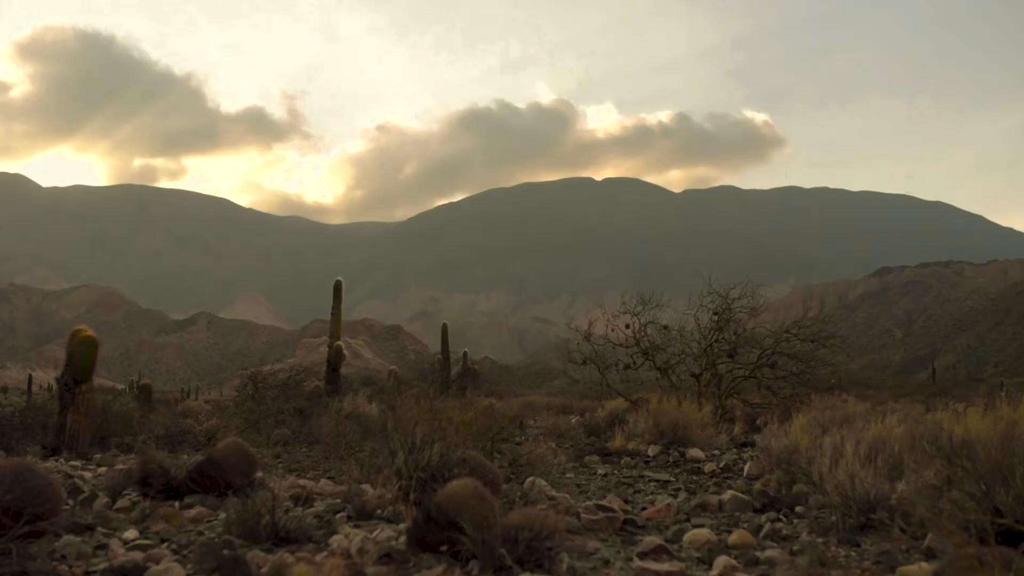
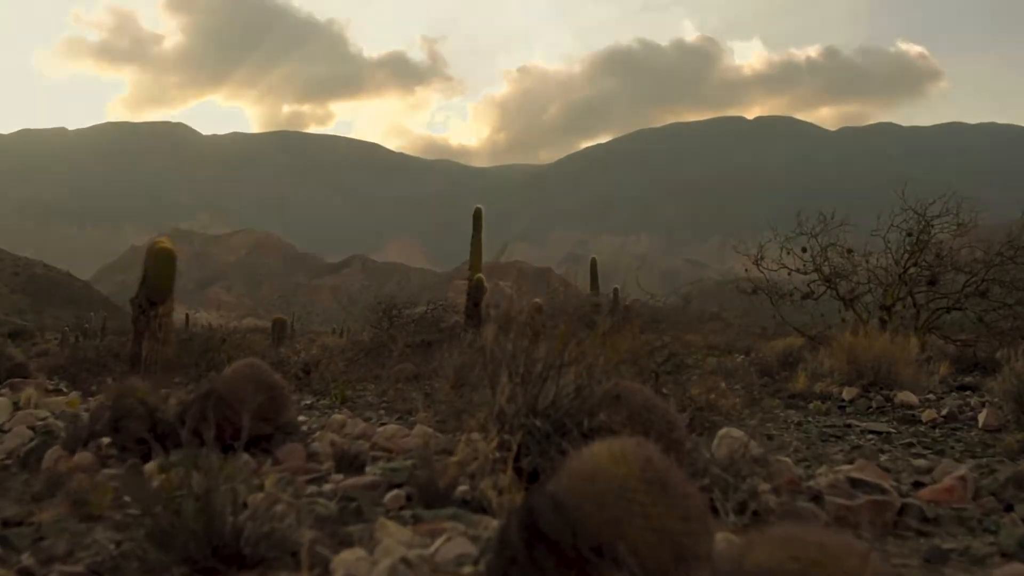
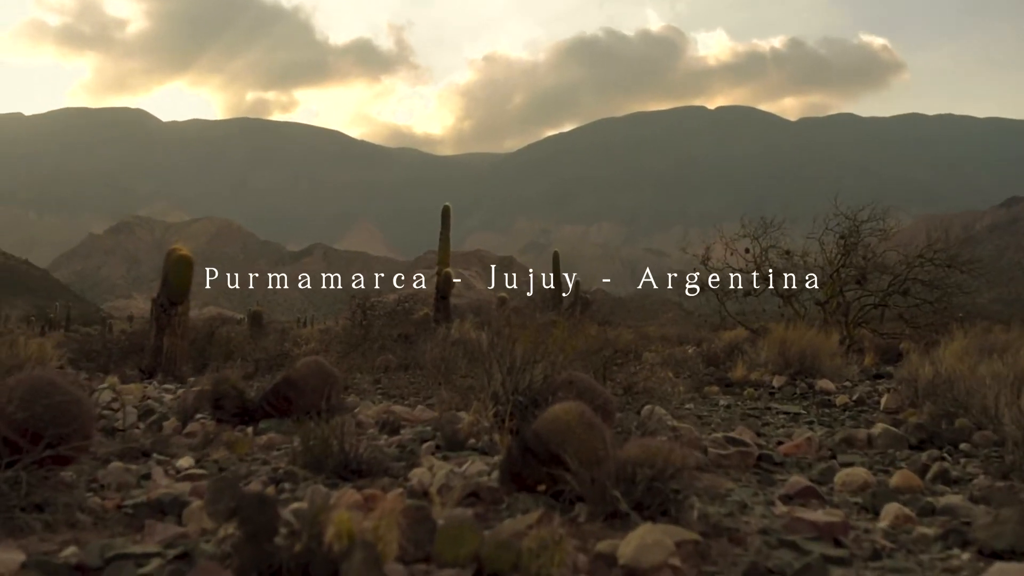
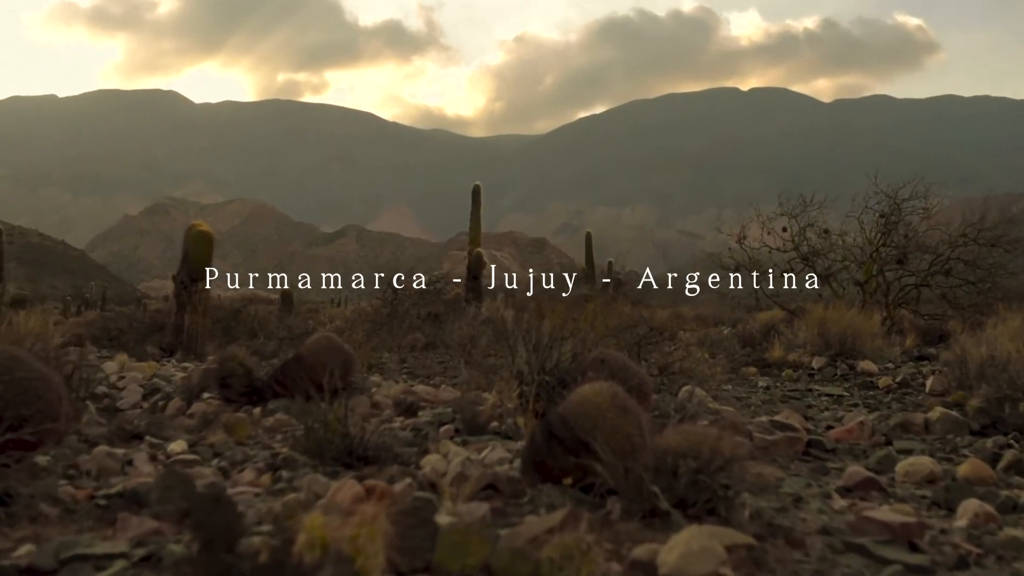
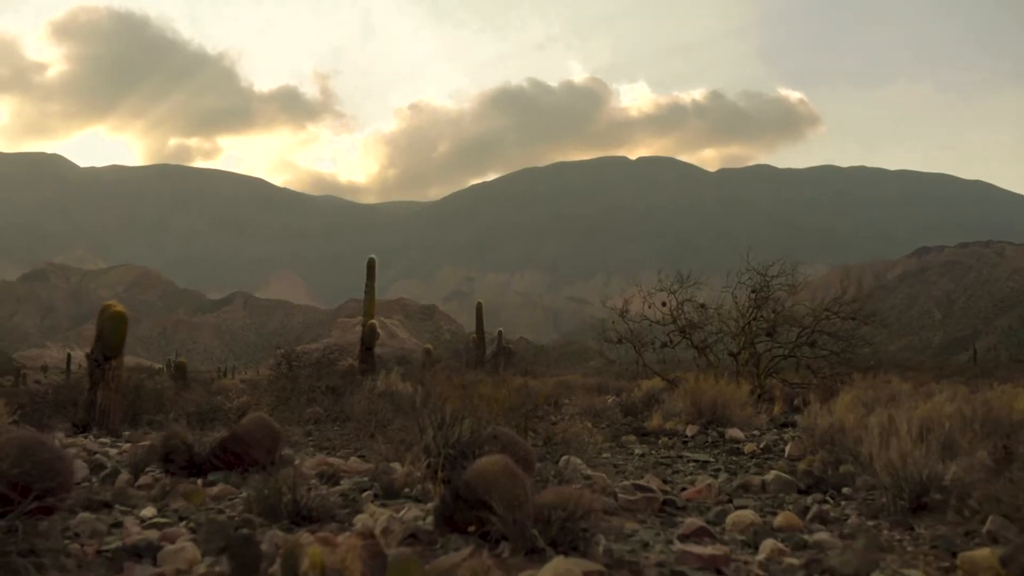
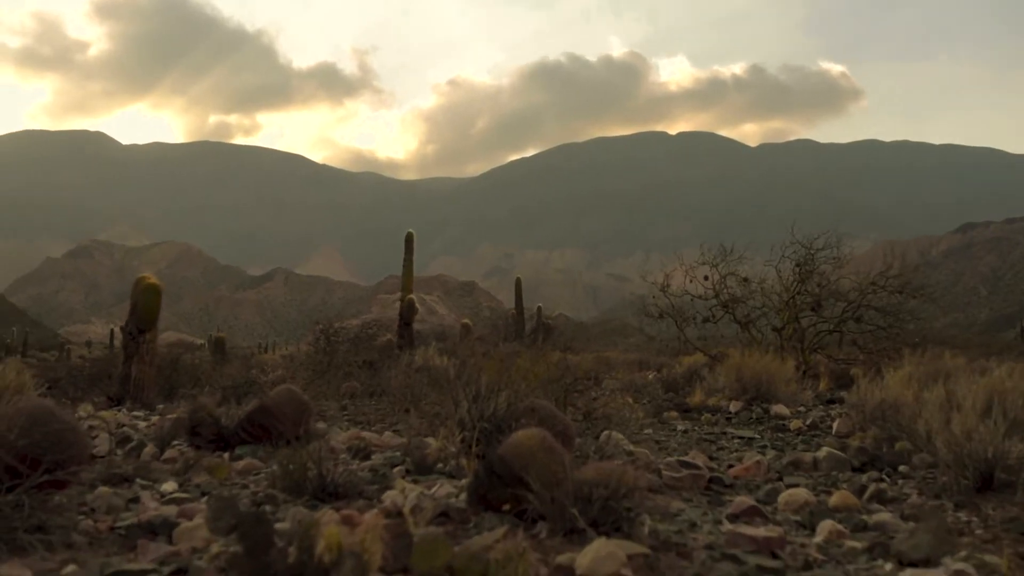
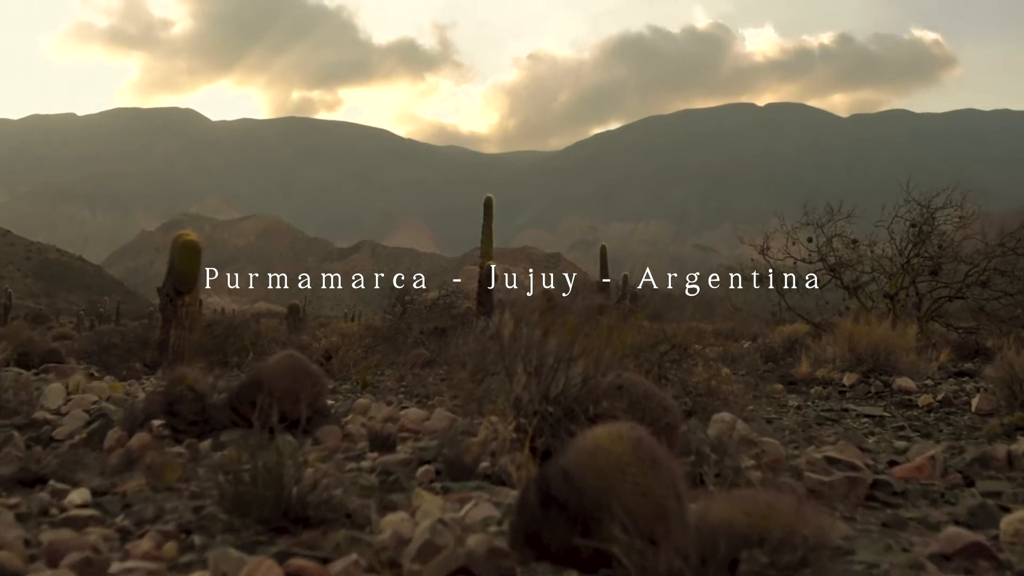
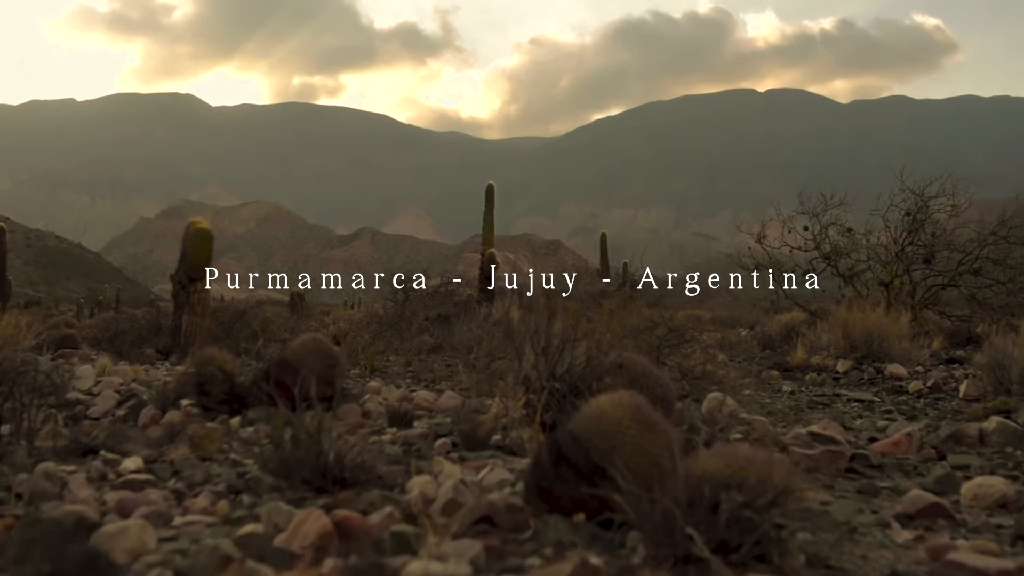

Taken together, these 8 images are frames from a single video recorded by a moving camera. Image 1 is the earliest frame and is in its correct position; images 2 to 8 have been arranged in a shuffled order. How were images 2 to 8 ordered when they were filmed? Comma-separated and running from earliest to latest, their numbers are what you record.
5, 6, 3, 4, 8, 7, 2
